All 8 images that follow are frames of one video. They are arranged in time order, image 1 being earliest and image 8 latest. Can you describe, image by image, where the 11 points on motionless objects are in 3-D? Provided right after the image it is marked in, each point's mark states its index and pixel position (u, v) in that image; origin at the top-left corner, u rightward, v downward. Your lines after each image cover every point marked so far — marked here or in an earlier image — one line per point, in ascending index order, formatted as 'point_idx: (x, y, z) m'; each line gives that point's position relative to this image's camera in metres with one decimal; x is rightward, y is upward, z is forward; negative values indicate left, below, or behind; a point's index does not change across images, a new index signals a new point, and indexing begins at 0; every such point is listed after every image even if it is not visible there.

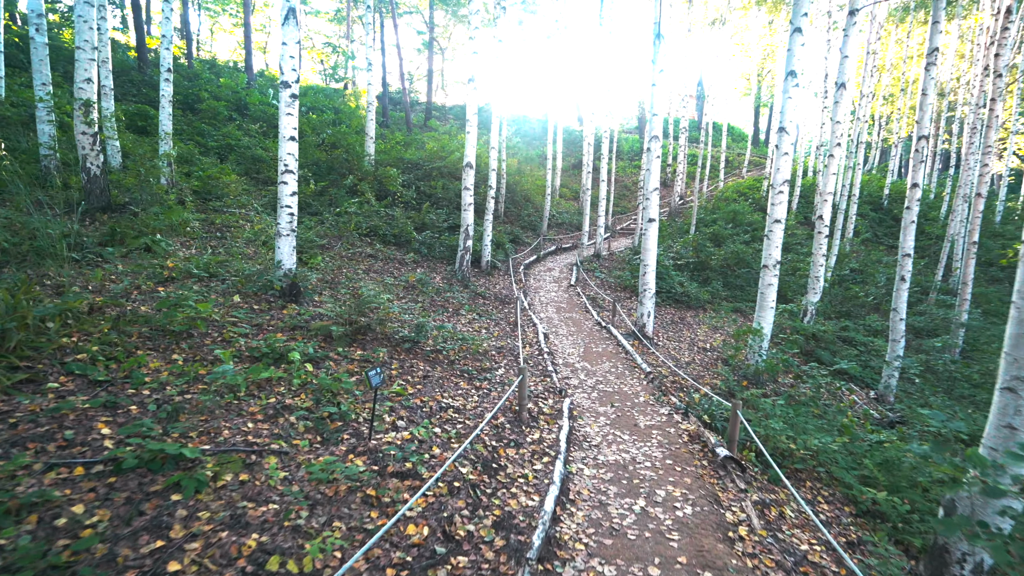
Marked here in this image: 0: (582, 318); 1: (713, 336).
0: (+1.6, -0.7, +11.3) m
1: (+4.8, -1.2, +12.1) m
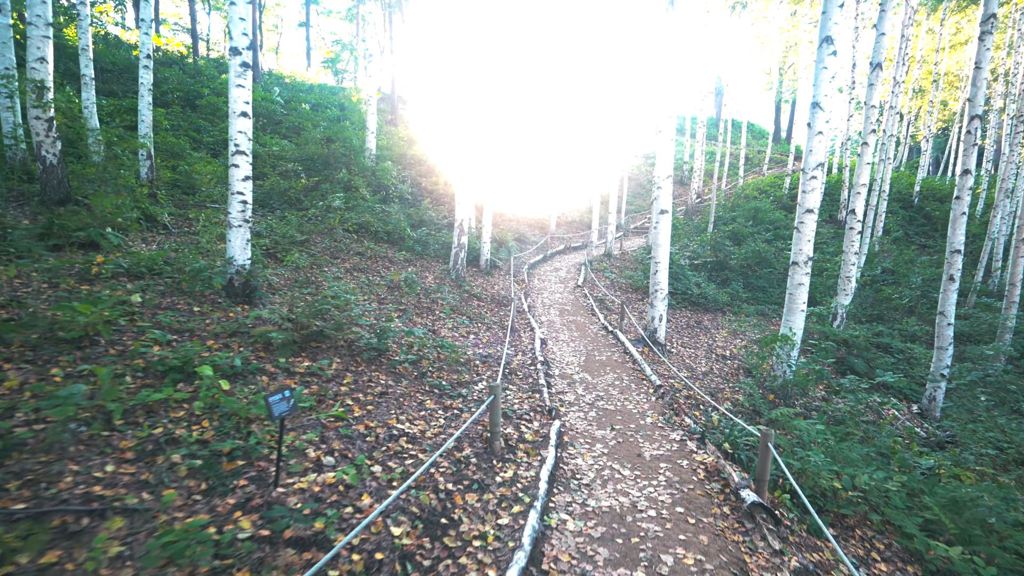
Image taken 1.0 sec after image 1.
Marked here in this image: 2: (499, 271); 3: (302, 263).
0: (+1.5, -0.7, +10.2) m
1: (+4.7, -1.3, +10.9) m
2: (-0.4, +0.4, +13.0) m
3: (-3.7, +0.4, +8.9) m
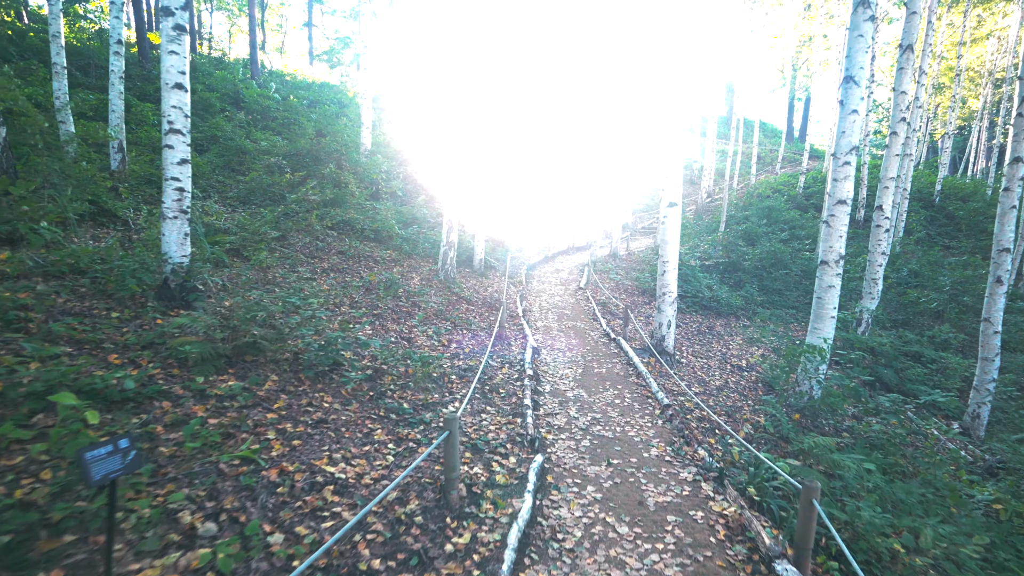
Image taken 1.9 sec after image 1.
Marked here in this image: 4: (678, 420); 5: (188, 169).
0: (+1.4, -0.7, +9.3) m
1: (+4.6, -1.3, +9.9) m
2: (-0.4, +0.4, +12.1) m
3: (-3.8, +0.4, +8.1) m
4: (+1.7, -1.3, +5.2) m
5: (-3.4, +1.3, +5.3) m
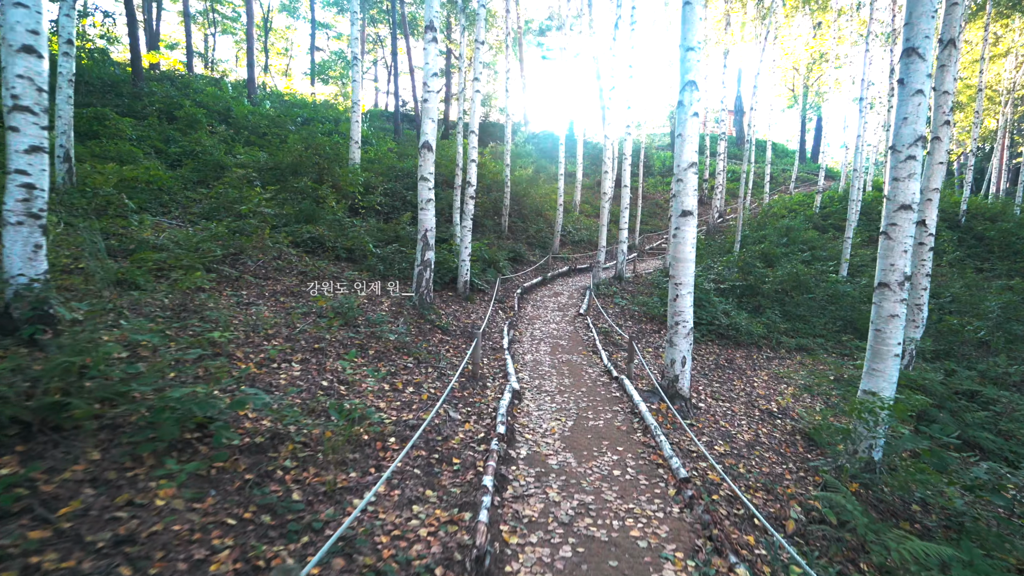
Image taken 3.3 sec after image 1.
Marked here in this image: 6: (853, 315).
0: (+1.1, -1.2, +7.8) m
1: (+4.4, -1.8, +8.3) m
2: (-0.7, -0.2, +10.7) m
3: (-4.1, 0.0, +6.7) m
4: (+1.4, -1.6, +3.6) m
5: (-3.8, +1.0, +4.0) m
6: (+9.2, -0.7, +13.7) m
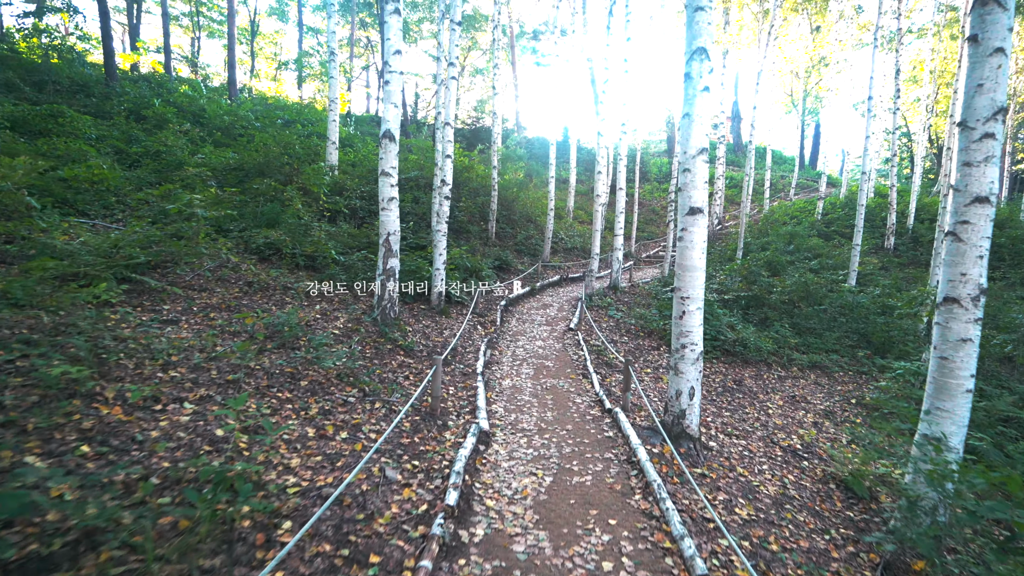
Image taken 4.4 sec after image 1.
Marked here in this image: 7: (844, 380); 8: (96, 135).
0: (+0.8, -1.3, +6.6) m
1: (+4.0, -1.9, +7.1) m
2: (-1.0, -0.4, +9.5) m
3: (-4.4, -0.1, +5.5) m
4: (+1.1, -1.7, +2.4) m
5: (-4.1, +0.9, +2.8) m
6: (+8.9, -1.0, +12.6) m
7: (+6.8, -1.9, +10.4) m
8: (-12.7, +4.7, +15.4) m
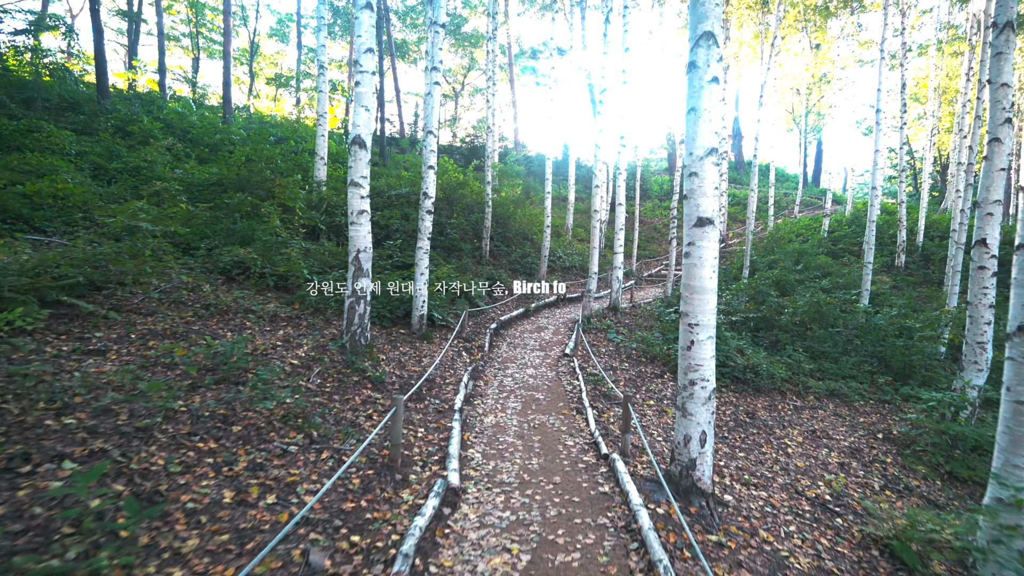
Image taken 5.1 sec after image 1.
0: (+0.6, -1.6, +5.7) m
1: (+3.8, -2.2, +6.2) m
2: (-1.2, -0.8, +8.7) m
3: (-4.6, -0.4, +4.7) m
4: (+0.8, -1.8, +1.6) m
5: (-4.3, +0.8, +2.1) m
6: (+8.7, -1.5, +11.7) m
7: (+6.6, -2.3, +9.5) m
8: (-12.8, +4.0, +14.8) m
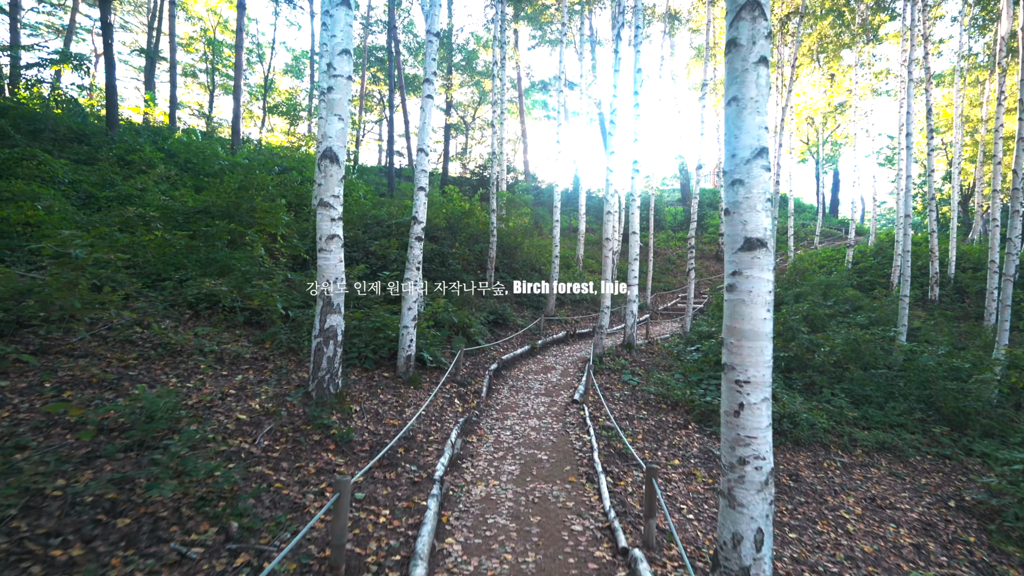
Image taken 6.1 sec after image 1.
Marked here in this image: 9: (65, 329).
0: (+0.5, -2.0, +4.6) m
1: (+3.8, -2.6, +5.0) m
2: (-1.2, -1.3, +7.6) m
3: (-4.7, -0.7, +3.8) m
4: (+0.7, -1.9, +0.4) m
5: (-4.4, +0.6, +1.2) m
6: (+8.8, -2.2, +10.4) m
7: (+6.7, -2.9, +8.2) m
8: (-12.7, +3.1, +14.3) m
9: (-5.1, -0.5, +5.9) m
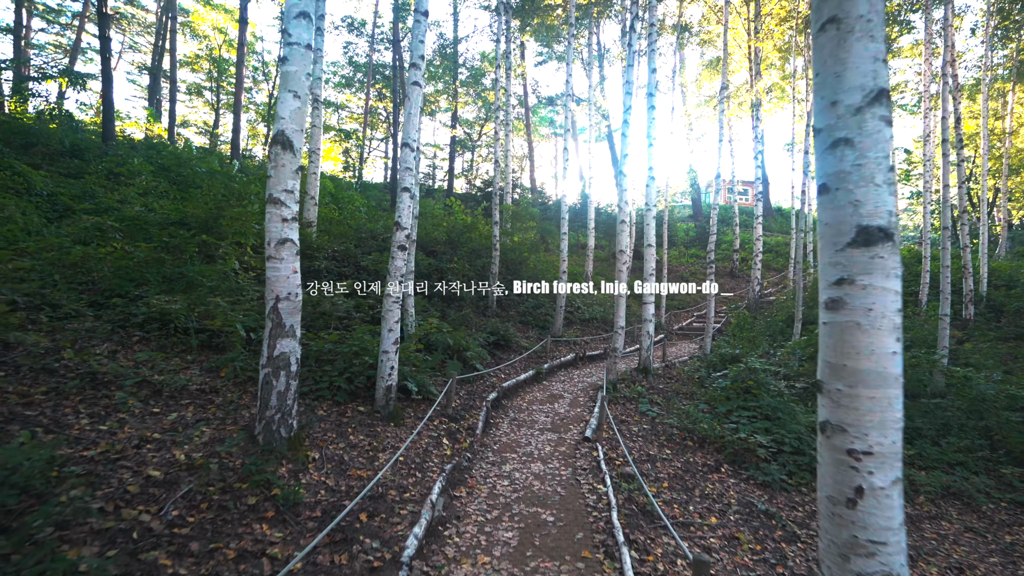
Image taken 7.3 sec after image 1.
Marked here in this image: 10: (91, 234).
0: (+0.5, -2.1, +3.4) m
1: (+3.8, -2.8, +3.7) m
2: (-1.2, -1.5, +6.5) m
3: (-4.8, -0.7, +2.7) m
4: (+0.6, -1.9, -0.8) m
5: (-4.5, +0.6, +0.2) m
6: (+8.8, -2.6, +9.1) m
7: (+6.7, -3.2, +6.8) m
8: (-12.6, +2.6, +13.5) m
9: (-5.2, -0.6, +4.8) m
10: (-7.4, +0.9, +8.9) m
